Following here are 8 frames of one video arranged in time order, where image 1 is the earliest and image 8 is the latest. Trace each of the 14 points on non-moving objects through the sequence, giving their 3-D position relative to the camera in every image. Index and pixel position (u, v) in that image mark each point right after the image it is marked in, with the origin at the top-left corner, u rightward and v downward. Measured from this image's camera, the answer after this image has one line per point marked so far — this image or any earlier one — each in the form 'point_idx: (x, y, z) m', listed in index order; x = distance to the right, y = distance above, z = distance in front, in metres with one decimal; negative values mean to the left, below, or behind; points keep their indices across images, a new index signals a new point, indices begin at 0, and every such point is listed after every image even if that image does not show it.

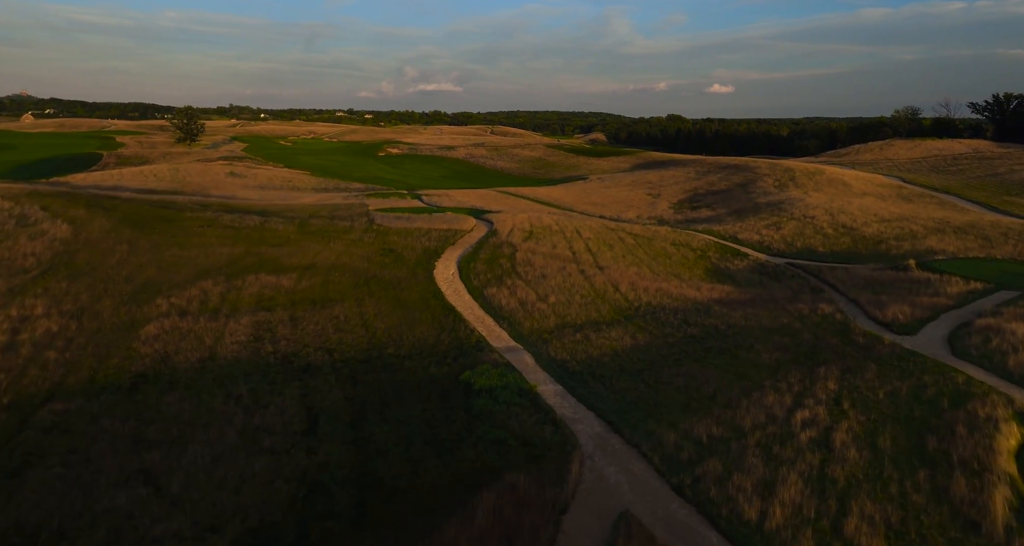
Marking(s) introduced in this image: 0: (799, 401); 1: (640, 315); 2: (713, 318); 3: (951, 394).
0: (+4.7, -2.1, +10.1) m
1: (+3.3, -1.1, +16.1) m
2: (+5.1, -1.2, +15.7) m
3: (+7.3, -2.0, +10.2) m
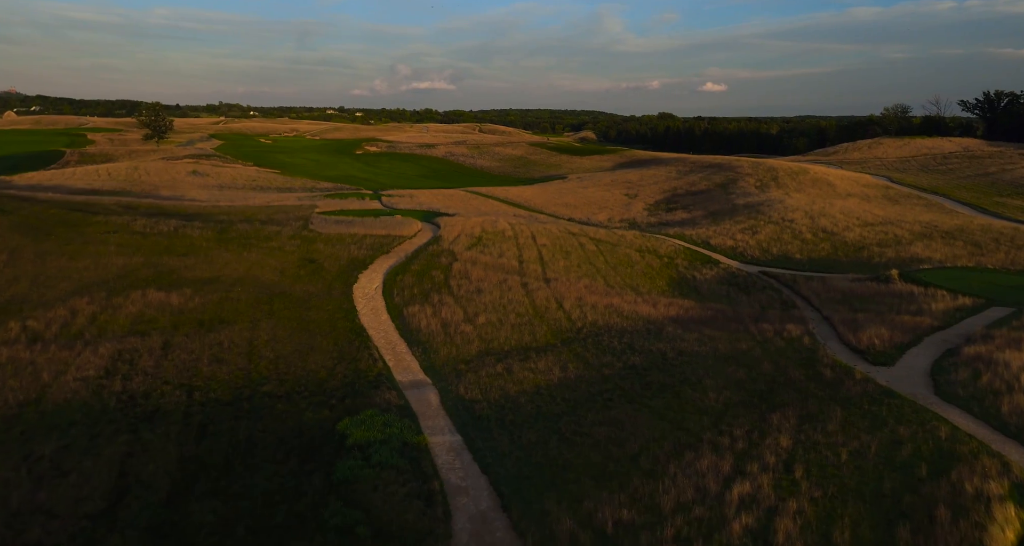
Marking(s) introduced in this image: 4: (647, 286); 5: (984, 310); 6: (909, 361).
0: (+3.0, -2.5, +8.1) m
1: (+1.6, -1.5, +14.0) m
2: (+3.3, -1.6, +13.6) m
3: (+5.6, -2.4, +8.2) m
4: (+4.3, -0.5, +19.5) m
5: (+12.4, -1.0, +16.0) m
6: (+7.9, -1.7, +12.1) m
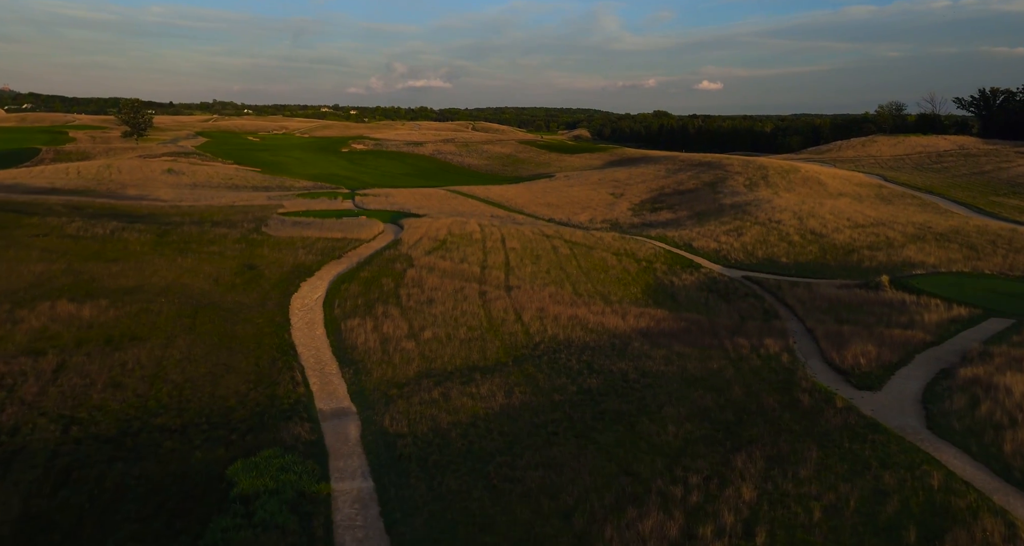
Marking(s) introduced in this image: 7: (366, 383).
0: (+2.0, -2.8, +6.7) m
1: (+0.5, -1.7, +12.6) m
2: (+2.3, -1.8, +12.3) m
3: (+4.6, -2.6, +6.8) m
4: (+3.2, -0.6, +18.1) m
5: (+11.3, -1.2, +14.7) m
6: (+6.8, -2.0, +10.8) m
7: (-2.6, -2.0, +11.0) m
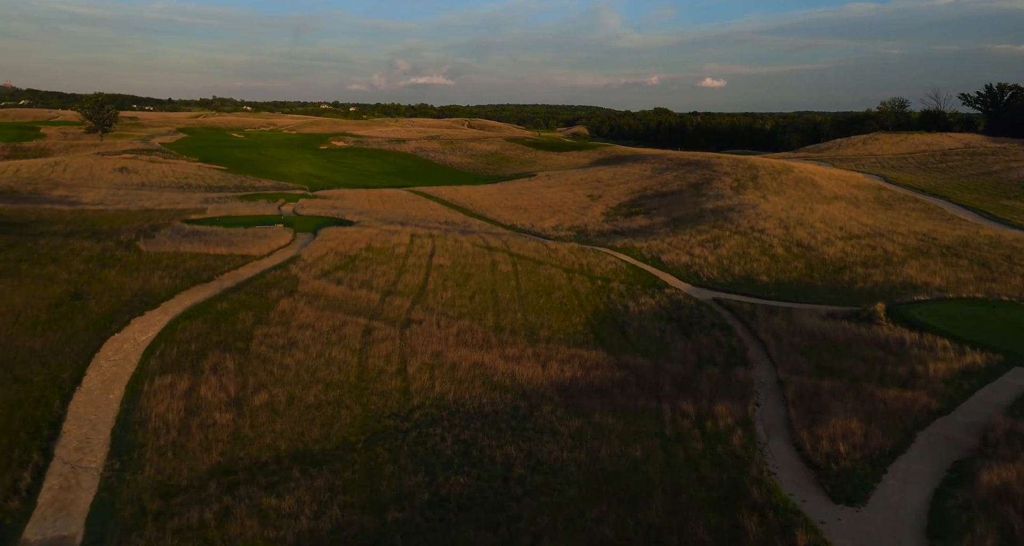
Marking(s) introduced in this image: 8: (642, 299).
0: (-0.2, -3.5, +3.3) m
1: (-1.7, -2.4, +9.2) m
2: (+0.1, -2.5, +8.9) m
3: (+2.4, -3.4, +3.5) m
4: (+1.0, -1.3, +14.8) m
5: (+9.1, -1.9, +11.3) m
6: (+4.6, -2.7, +7.4) m
7: (-4.8, -2.7, +7.7) m
8: (+4.0, -0.7, +18.8) m
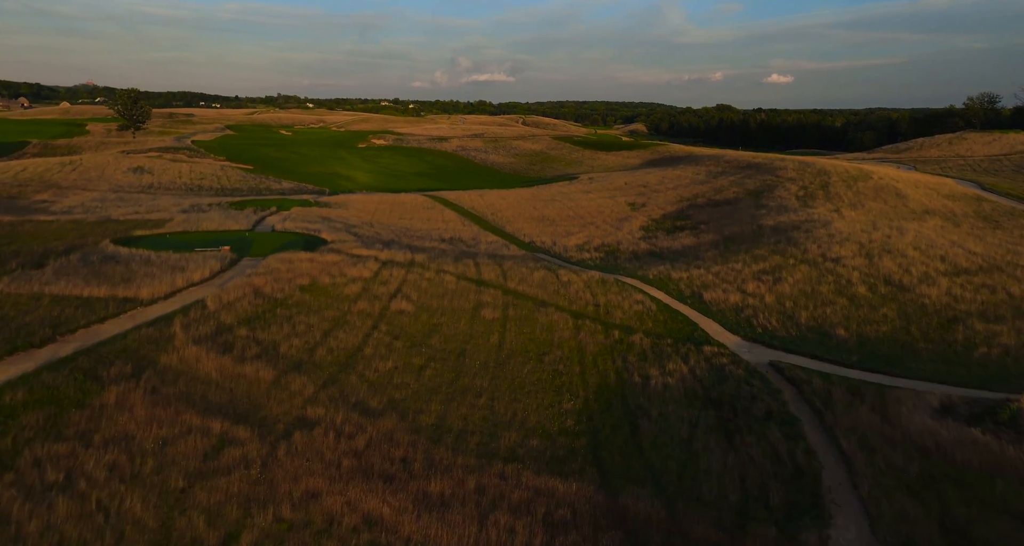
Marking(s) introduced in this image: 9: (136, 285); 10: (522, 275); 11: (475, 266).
0: (-2.0, -4.7, -1.3) m
1: (-3.0, -3.6, +4.7) m
2: (-1.2, -3.7, +4.2) m
3: (+0.6, -4.7, -1.4) m
4: (+0.2, -2.5, +10.0) m
5: (+8.0, -3.3, +5.9) m
6: (+3.1, -4.0, +2.4) m
7: (-6.2, -3.8, +3.5) m
8: (+3.6, -2.0, +13.7) m
9: (-8.1, -0.3, +13.3) m
10: (+0.3, 0.0, +18.9) m
11: (-1.2, +0.2, +19.3) m
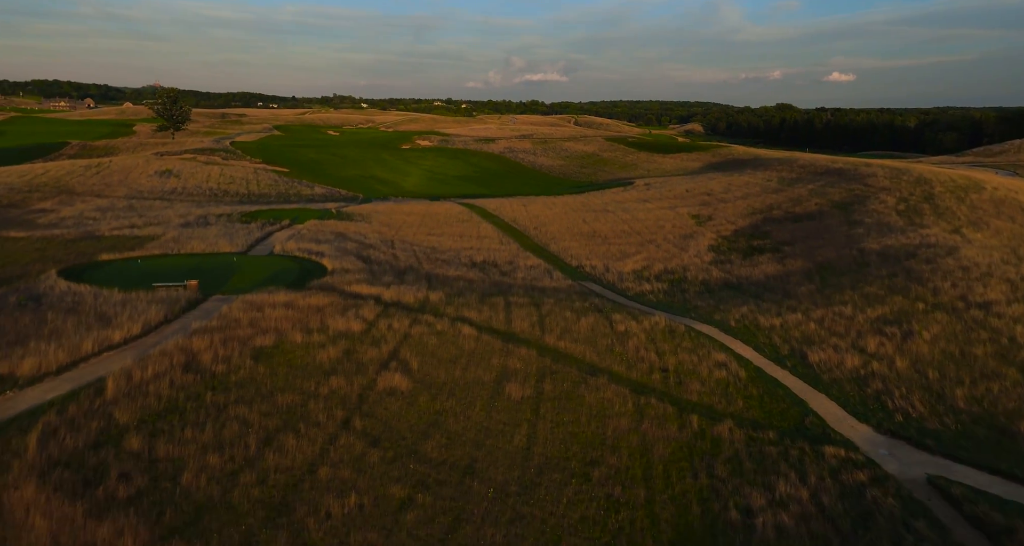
0: (-2.7, -5.8, -5.4) m
1: (-3.2, -4.6, +0.7) m
2: (-1.5, -4.8, +0.1) m
3: (-0.2, -5.8, -5.7) m
4: (+0.4, -3.6, +5.7) m
5: (+7.8, -4.5, +1.0) m
6: (+2.7, -5.2, -2.1) m
7: (-6.5, -4.8, -0.3) m
8: (+4.1, -3.2, +9.2) m
9: (-7.6, -1.2, +9.6) m
10: (+1.3, -1.2, +14.6) m
11: (-0.2, -0.9, +15.1) m
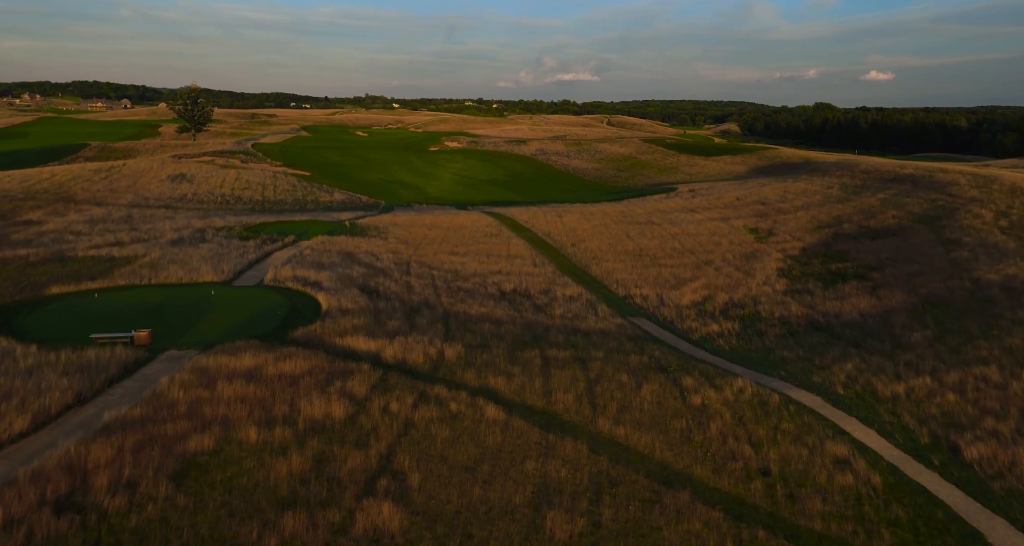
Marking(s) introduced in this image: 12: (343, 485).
0: (-3.0, -6.7, -8.8) m
1: (-3.2, -5.5, -2.7) m
2: (-1.5, -5.7, -3.4) m
3: (-0.5, -6.7, -9.2) m
4: (+0.7, -4.6, +2.1) m
5: (+7.9, -5.6, -2.9) m
6: (+2.6, -6.1, -5.8) m
7: (-6.5, -5.6, -3.5) m
8: (+4.5, -4.2, +5.4) m
9: (-7.1, -2.1, +6.5) m
10: (+2.0, -2.1, +11.0) m
11: (+0.6, -1.8, +11.6) m
12: (-2.0, -2.5, +7.4) m
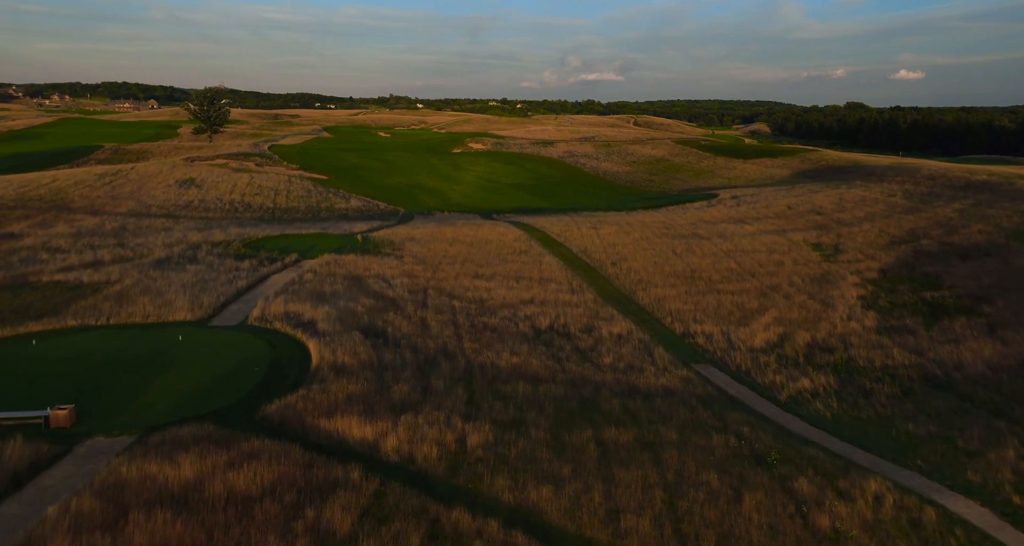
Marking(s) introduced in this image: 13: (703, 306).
0: (-3.1, -7.5, -11.8) m
1: (-3.1, -6.3, -5.7) m
2: (-1.4, -6.5, -6.5) m
3: (-0.6, -7.5, -12.3) m
4: (+1.0, -5.4, -1.1) m
5: (+7.9, -6.5, -6.4) m
6: (+2.6, -7.0, -9.0) m
7: (-6.5, -6.4, -6.5) m
8: (+4.9, -5.0, +2.1) m
9: (-6.6, -2.9, +3.5) m
10: (+2.6, -3.0, +7.8) m
11: (+1.2, -2.7, +8.4) m
12: (-1.5, -3.3, +4.3) m
13: (+5.7, -1.0, +18.2) m
